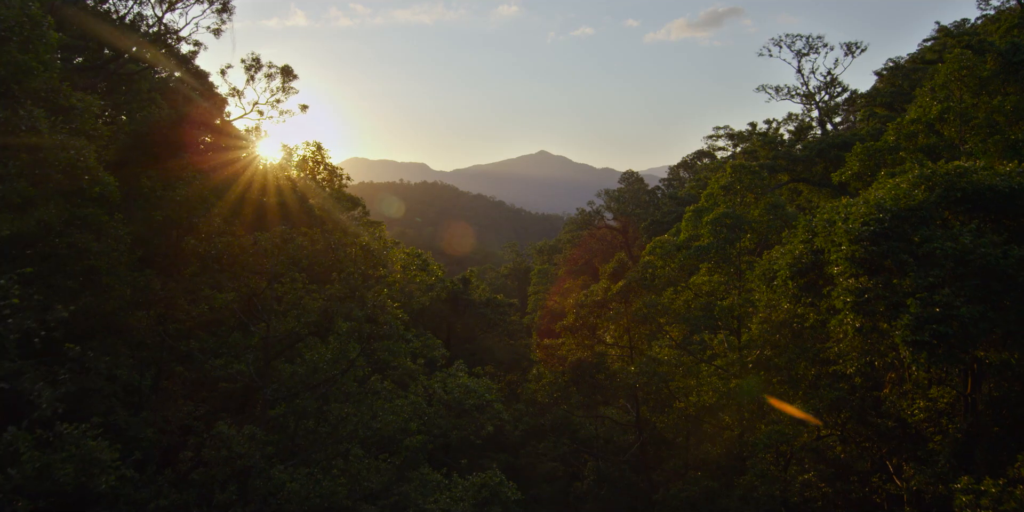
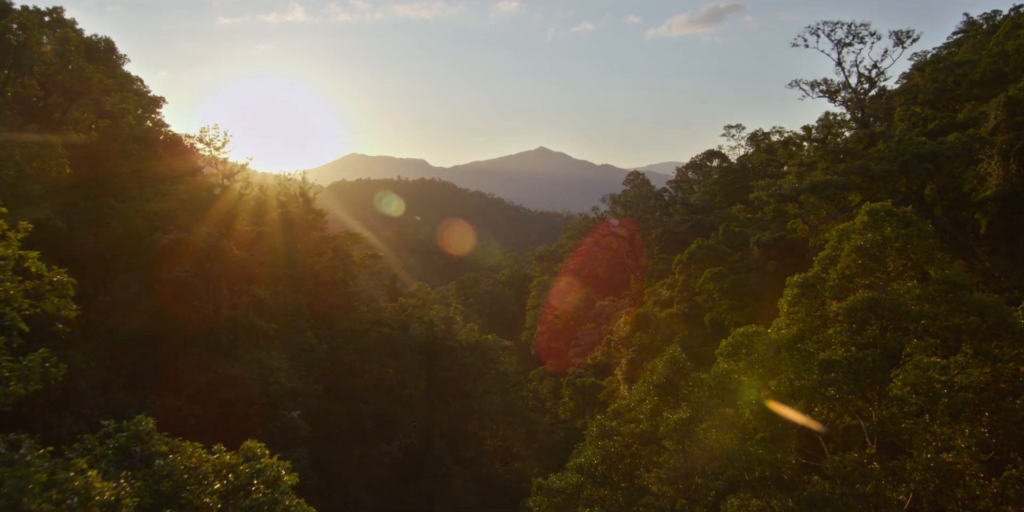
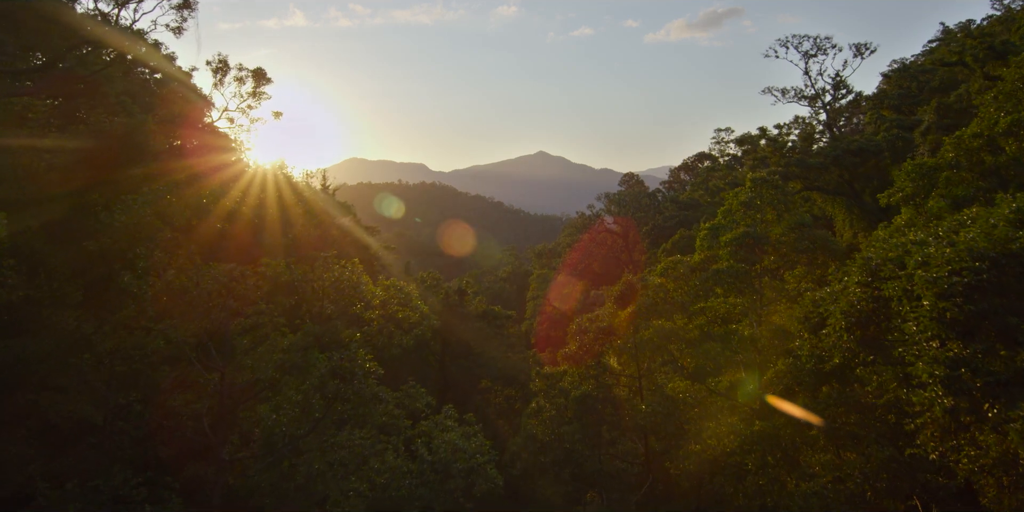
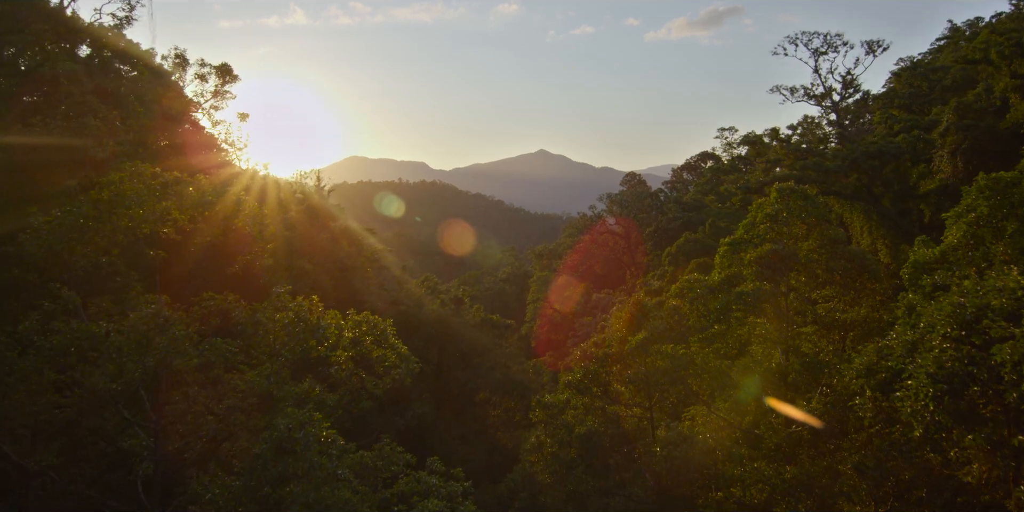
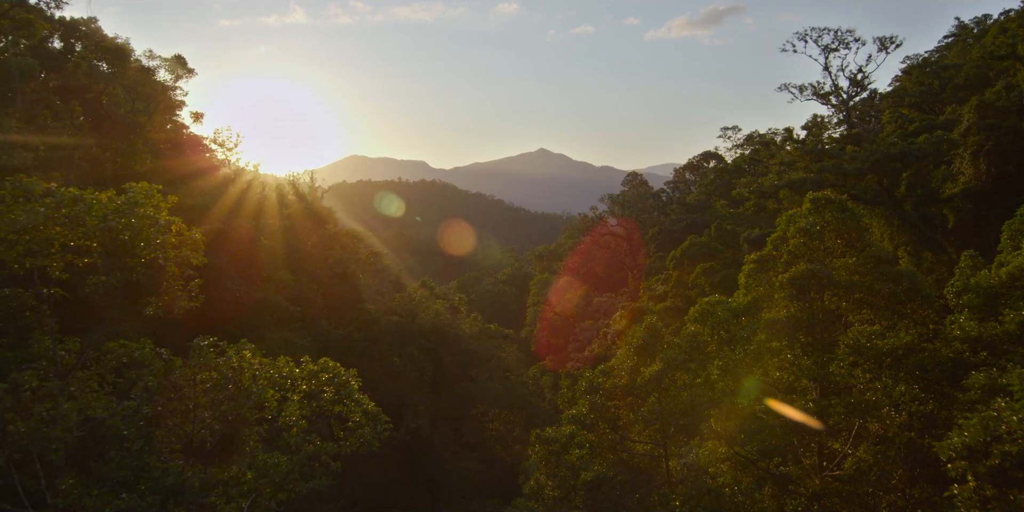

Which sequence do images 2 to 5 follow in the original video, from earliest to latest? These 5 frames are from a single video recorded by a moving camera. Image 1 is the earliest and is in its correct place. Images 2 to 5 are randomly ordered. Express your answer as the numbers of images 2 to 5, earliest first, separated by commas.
3, 4, 5, 2
